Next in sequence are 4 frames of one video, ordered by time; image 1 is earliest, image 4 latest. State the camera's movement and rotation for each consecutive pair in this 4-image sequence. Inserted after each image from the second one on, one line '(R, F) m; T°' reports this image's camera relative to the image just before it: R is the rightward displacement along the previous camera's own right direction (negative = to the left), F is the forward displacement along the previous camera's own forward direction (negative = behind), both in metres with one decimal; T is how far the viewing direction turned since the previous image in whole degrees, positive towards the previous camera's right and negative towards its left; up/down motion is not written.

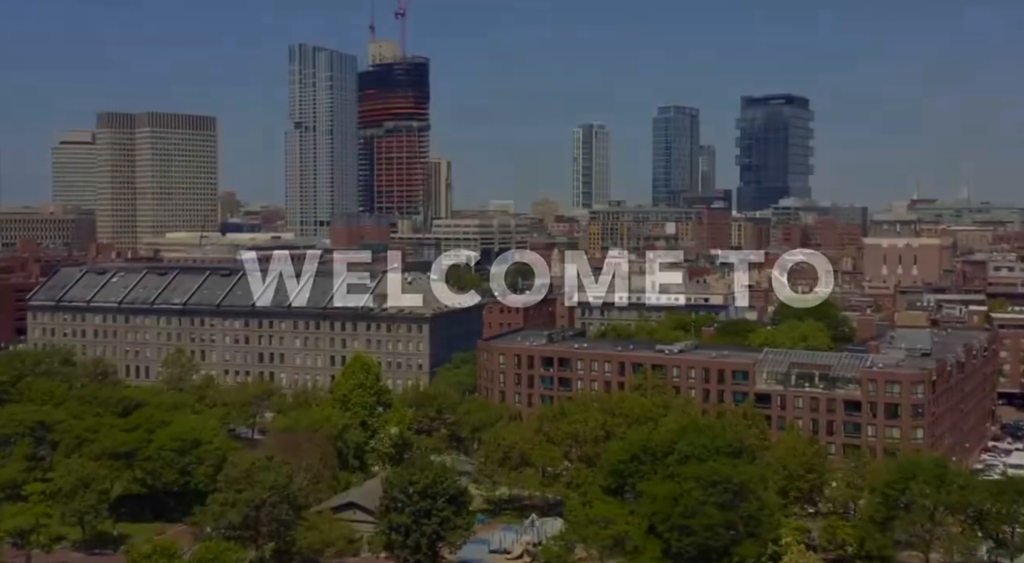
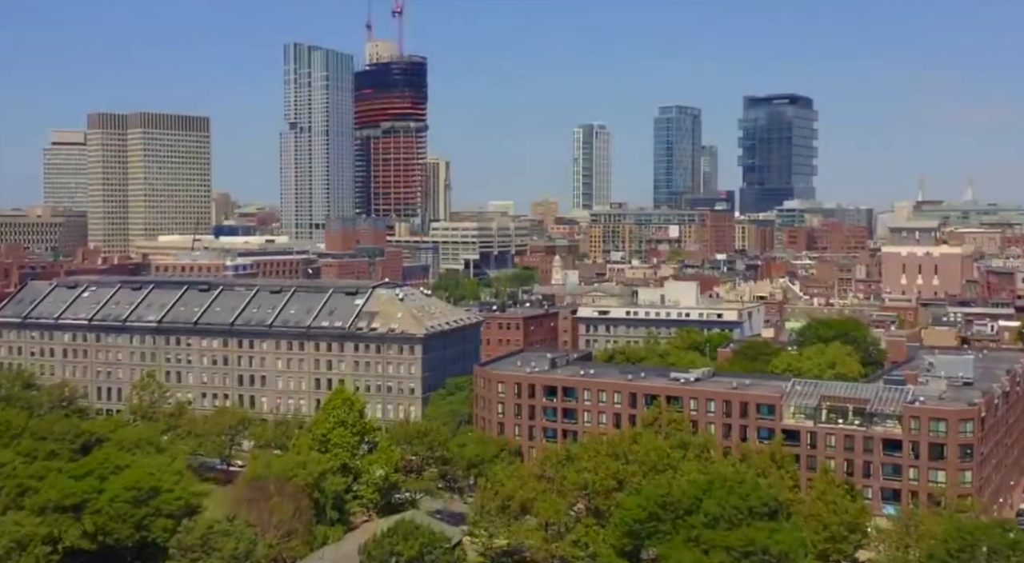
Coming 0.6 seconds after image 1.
(0.0, +4.9) m; 0°
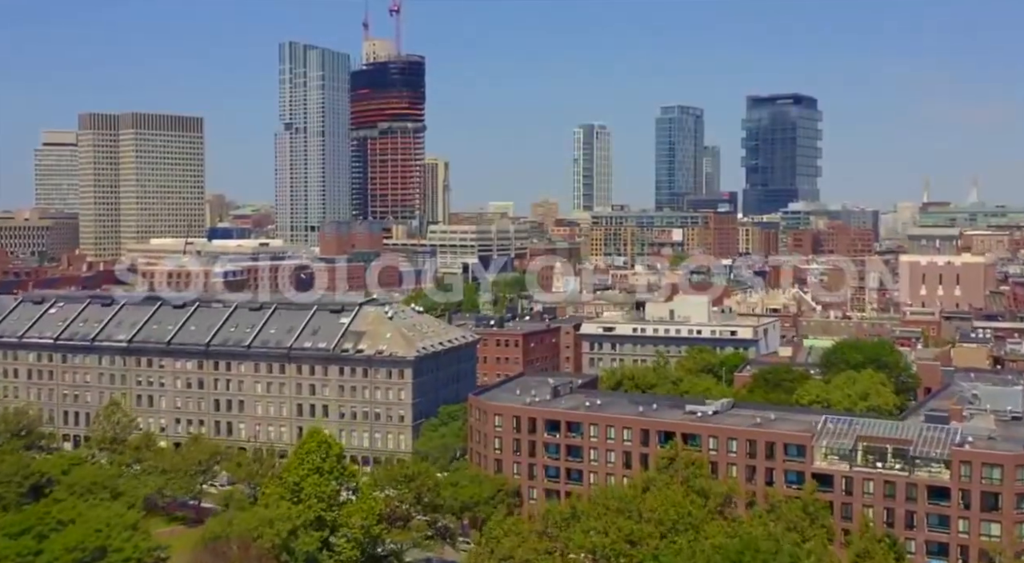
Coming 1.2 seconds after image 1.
(+0.1, +4.8) m; 0°
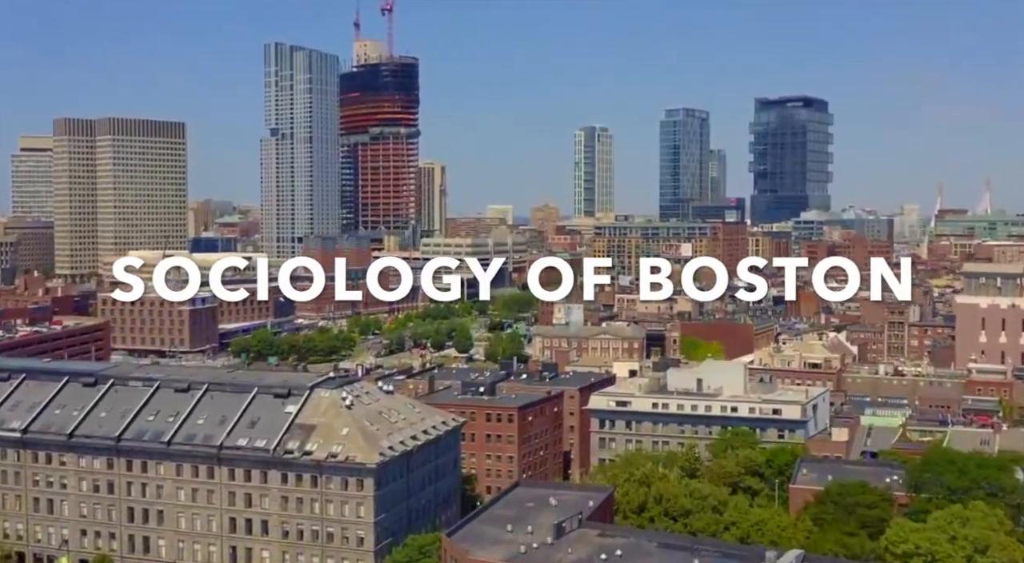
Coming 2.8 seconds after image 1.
(+0.3, +12.1) m; 0°
